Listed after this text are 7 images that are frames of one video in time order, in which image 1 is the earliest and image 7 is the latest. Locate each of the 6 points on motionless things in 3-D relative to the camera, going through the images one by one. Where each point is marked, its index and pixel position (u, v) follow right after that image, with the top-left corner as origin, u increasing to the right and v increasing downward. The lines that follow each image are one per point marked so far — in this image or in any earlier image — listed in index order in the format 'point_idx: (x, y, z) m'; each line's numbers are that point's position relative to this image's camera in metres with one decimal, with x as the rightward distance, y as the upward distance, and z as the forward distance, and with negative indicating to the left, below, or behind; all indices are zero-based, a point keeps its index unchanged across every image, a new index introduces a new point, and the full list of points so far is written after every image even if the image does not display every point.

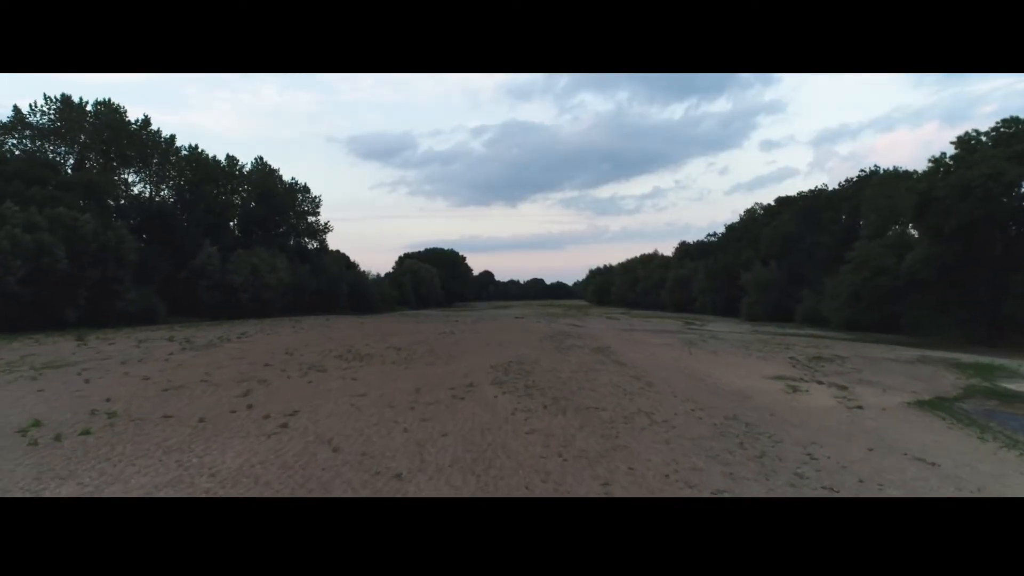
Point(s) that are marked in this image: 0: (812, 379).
0: (+6.1, -1.9, +19.8) m
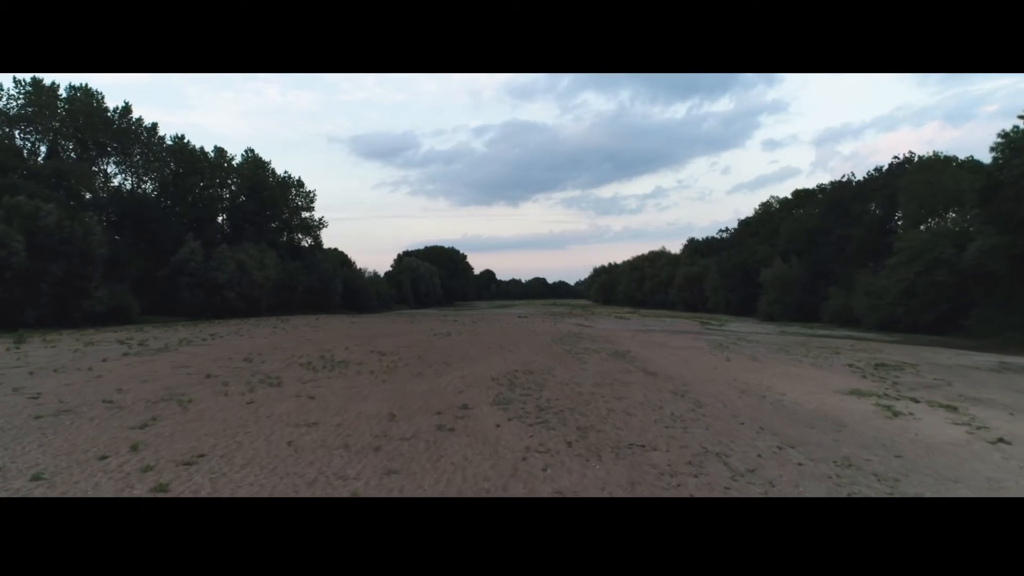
0: (+6.2, -1.7, +15.6) m
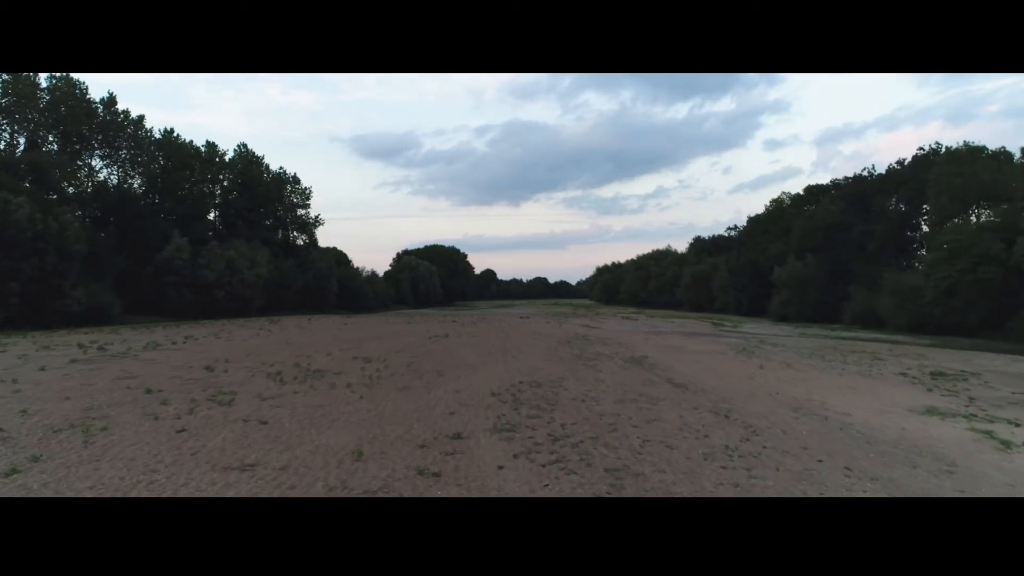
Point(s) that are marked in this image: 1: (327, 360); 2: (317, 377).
0: (+6.3, -1.7, +12.8) m
1: (-3.8, -1.5, +20.0) m
2: (-3.2, -1.5, +16.2) m
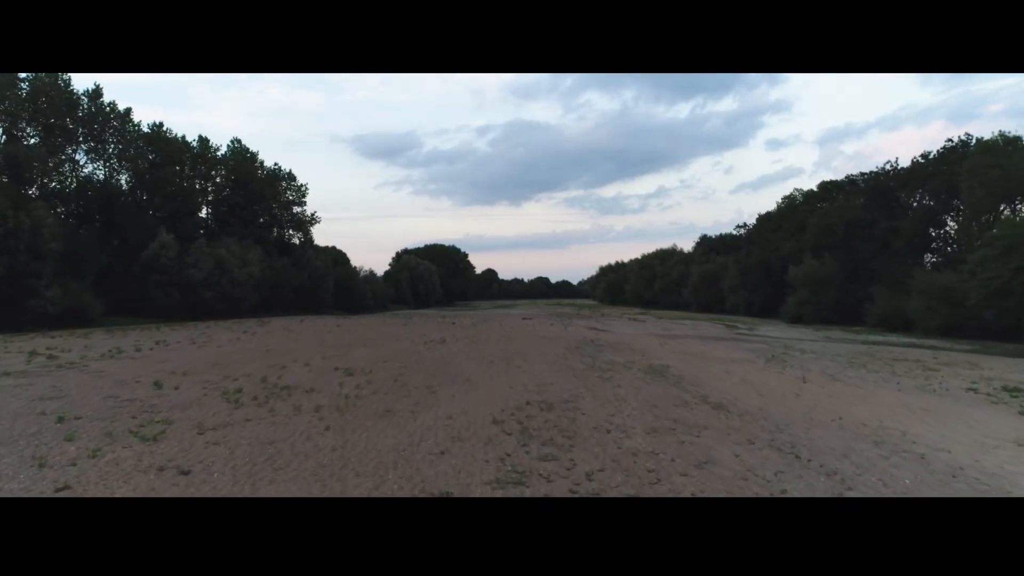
0: (+6.4, -1.7, +10.0) m
1: (-3.7, -1.5, +17.2) m
2: (-3.2, -1.5, +13.5) m
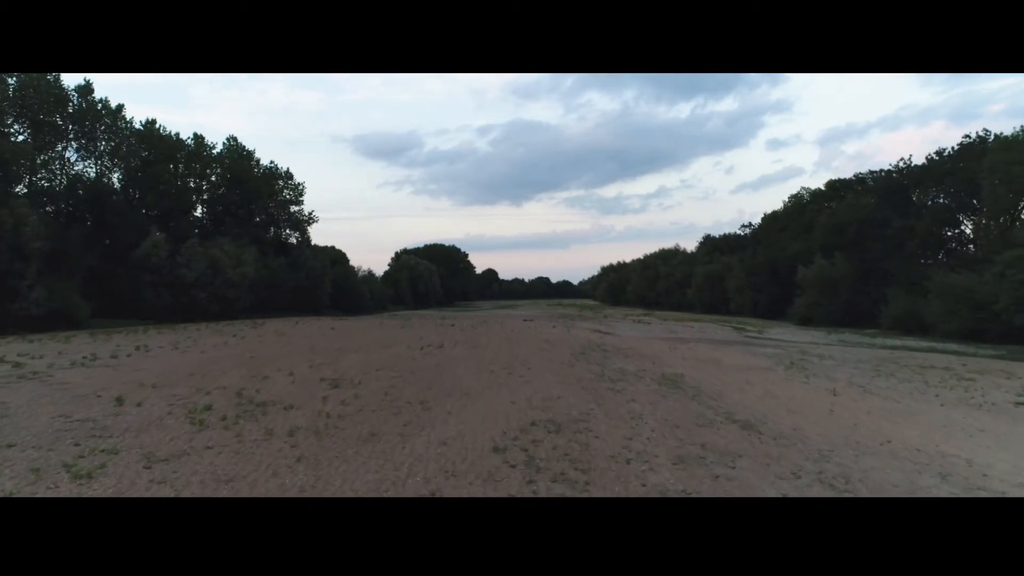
0: (+6.4, -1.8, +8.5) m
1: (-3.6, -1.6, +15.7) m
2: (-3.1, -1.5, +11.9) m
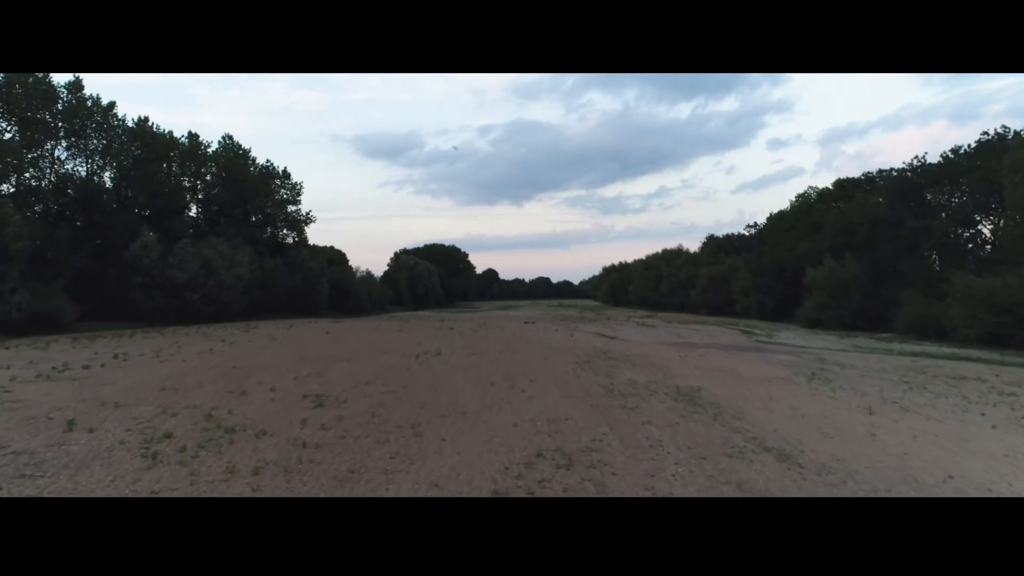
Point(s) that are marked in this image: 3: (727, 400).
0: (+6.4, -1.9, +6.9) m
1: (-3.6, -1.7, +14.2) m
2: (-3.1, -1.6, +10.4) m
3: (+3.6, -1.9, +15.8) m
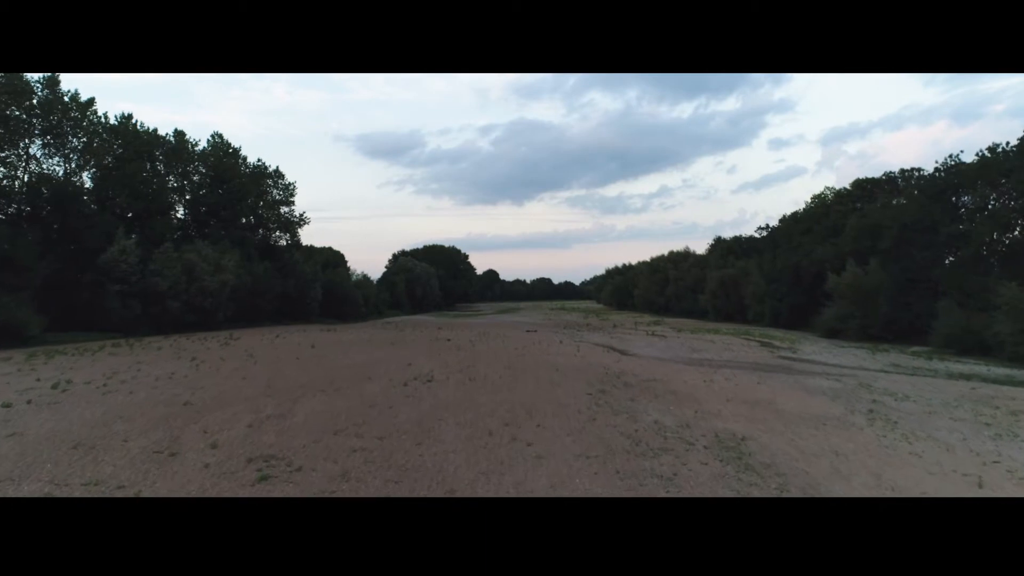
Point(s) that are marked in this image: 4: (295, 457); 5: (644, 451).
0: (+6.4, -2.3, +3.6) m
1: (-3.6, -2.1, +10.8) m
2: (-3.1, -2.0, +7.1) m
3: (+3.6, -2.3, +12.4) m
4: (-2.7, -2.1, +12.3) m
5: (+1.8, -2.2, +13.6) m
